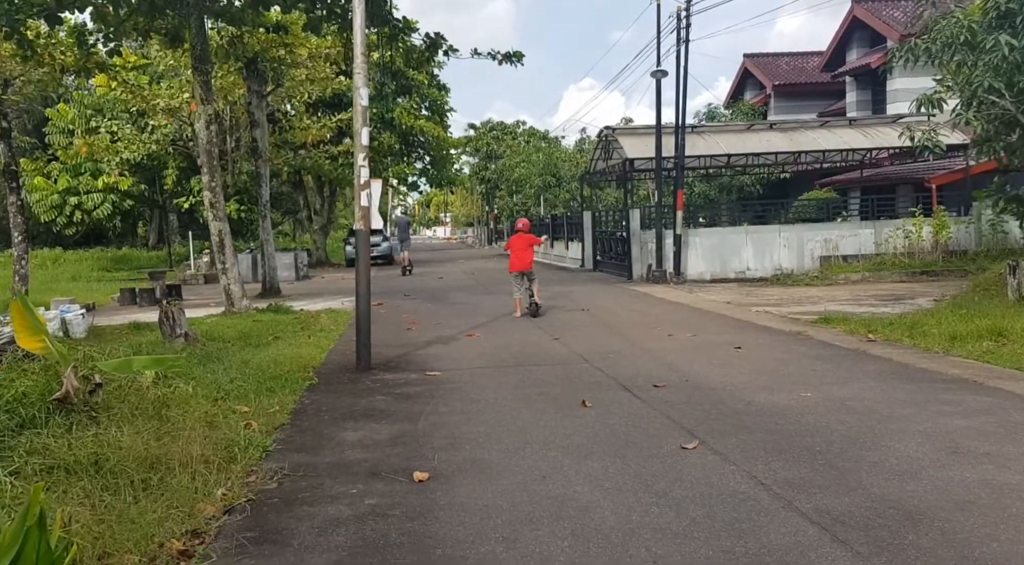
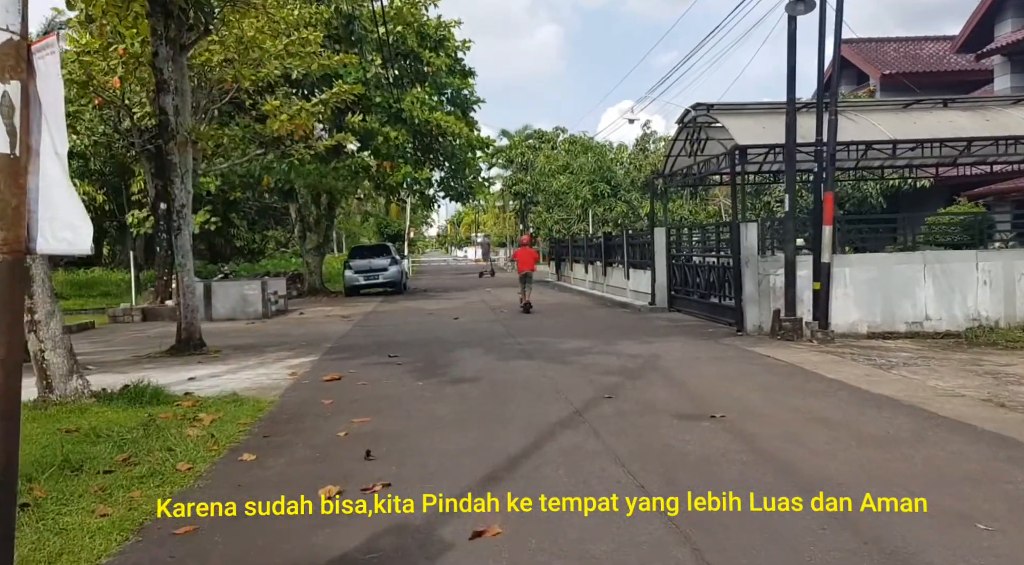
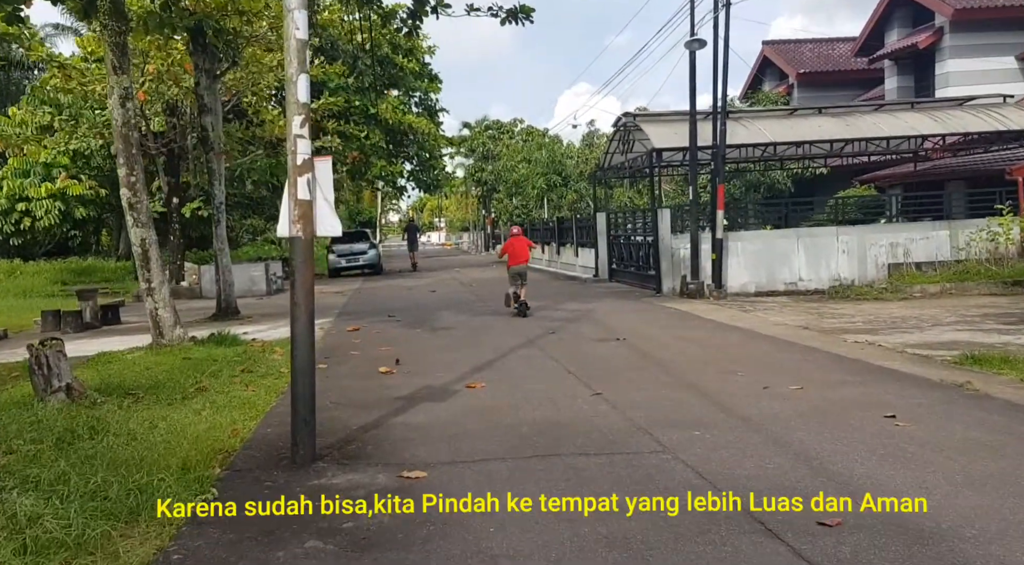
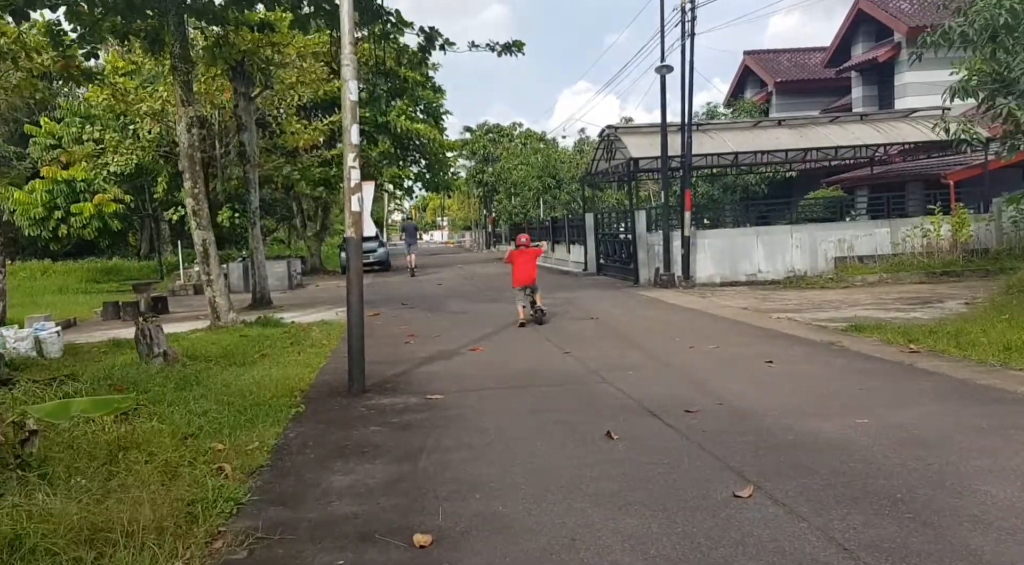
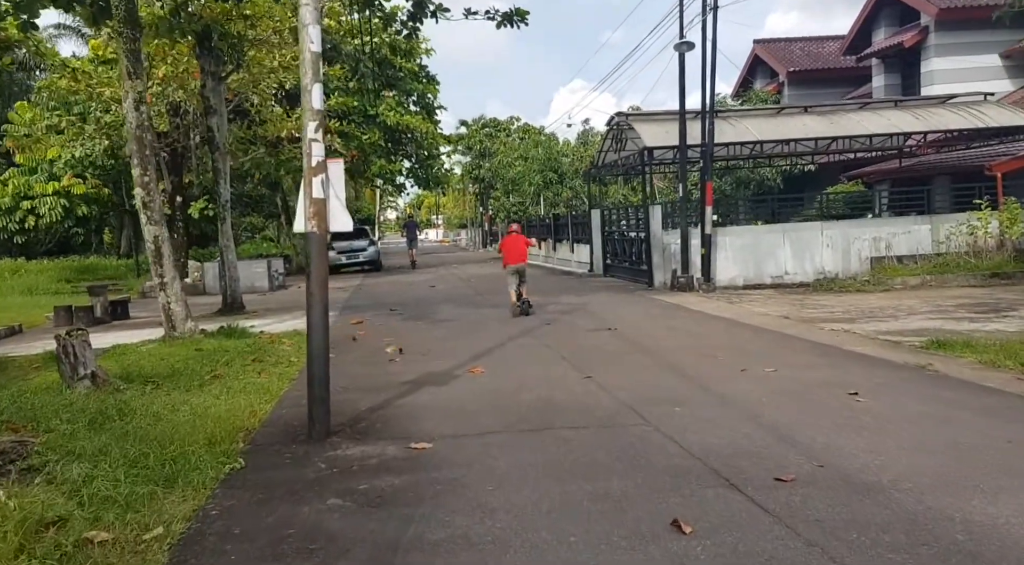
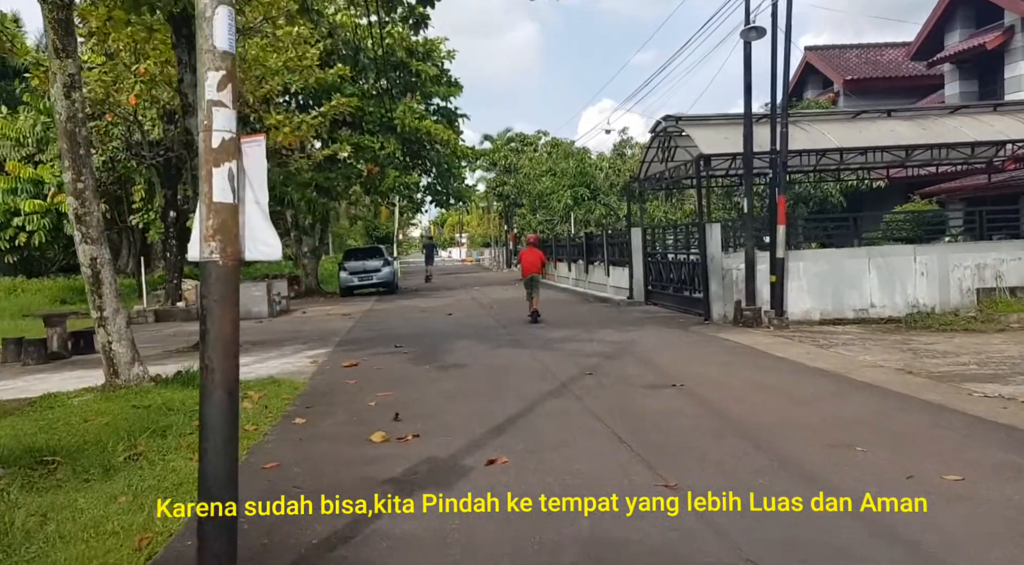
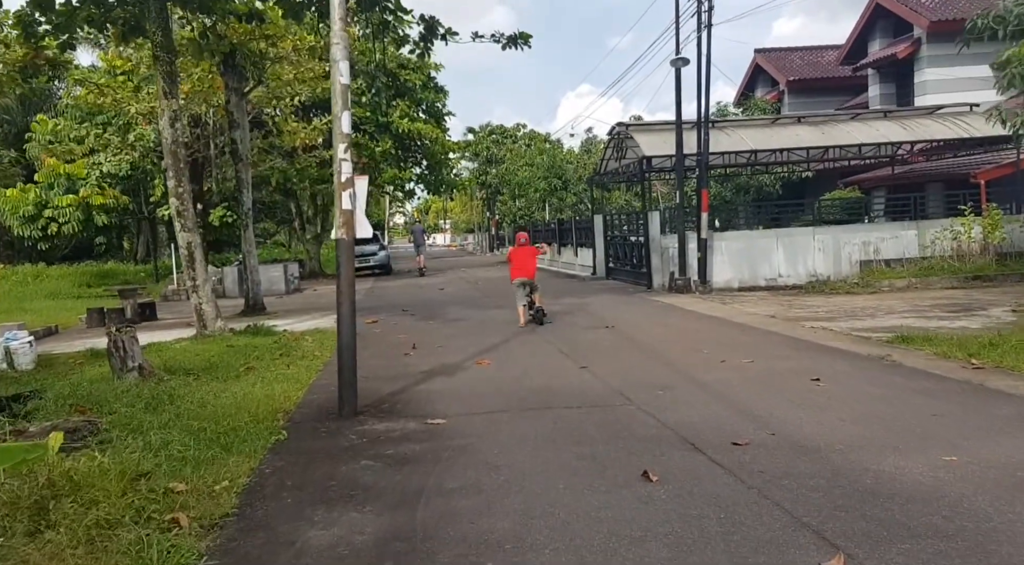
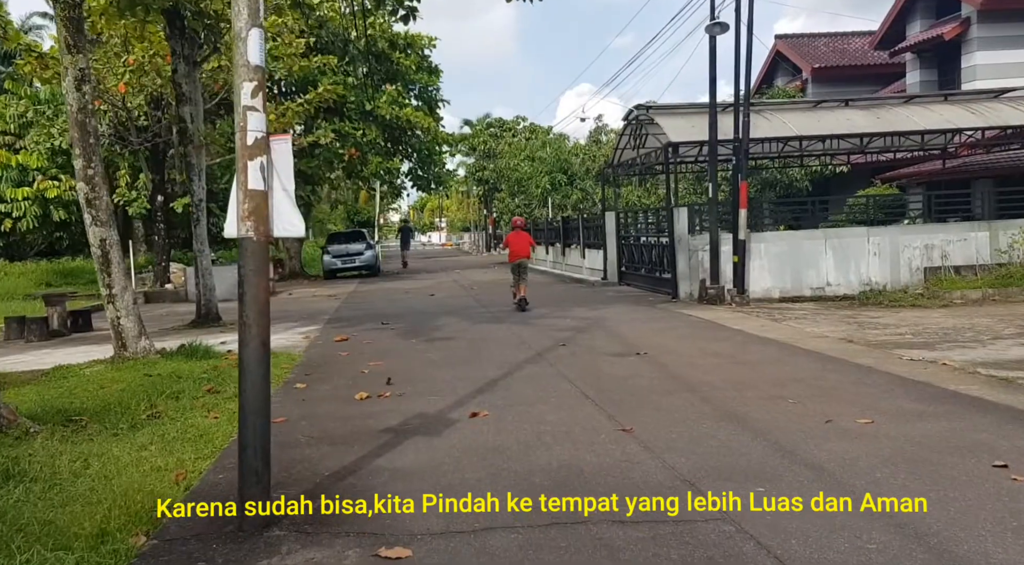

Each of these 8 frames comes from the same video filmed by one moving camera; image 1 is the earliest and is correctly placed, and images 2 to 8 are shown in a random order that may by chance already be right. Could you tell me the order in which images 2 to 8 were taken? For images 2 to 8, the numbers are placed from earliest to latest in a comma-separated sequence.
4, 7, 5, 3, 8, 6, 2
